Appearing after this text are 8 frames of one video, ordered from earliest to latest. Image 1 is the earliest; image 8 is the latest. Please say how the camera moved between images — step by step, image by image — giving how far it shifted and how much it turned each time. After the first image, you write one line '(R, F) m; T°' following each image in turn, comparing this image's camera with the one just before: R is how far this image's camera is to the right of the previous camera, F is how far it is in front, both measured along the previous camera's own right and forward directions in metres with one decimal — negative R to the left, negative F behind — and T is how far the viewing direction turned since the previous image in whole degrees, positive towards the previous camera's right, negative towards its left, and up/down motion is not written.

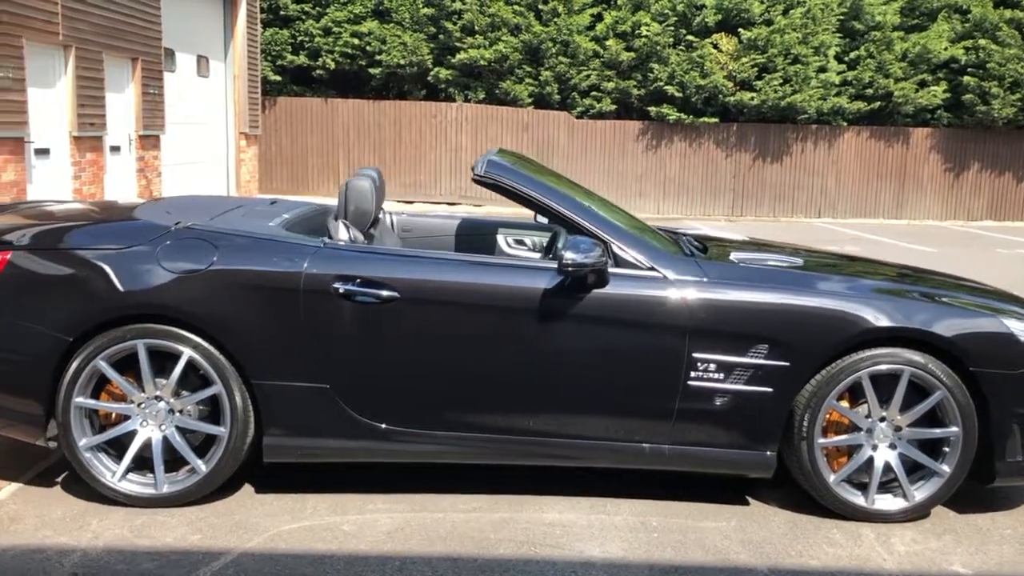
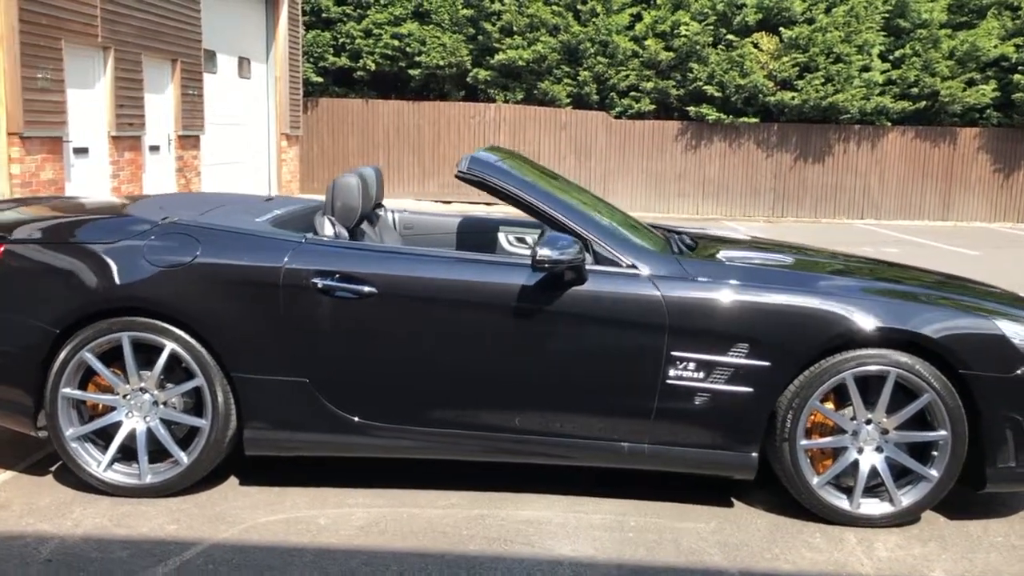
(+0.3, 0.0) m; -3°
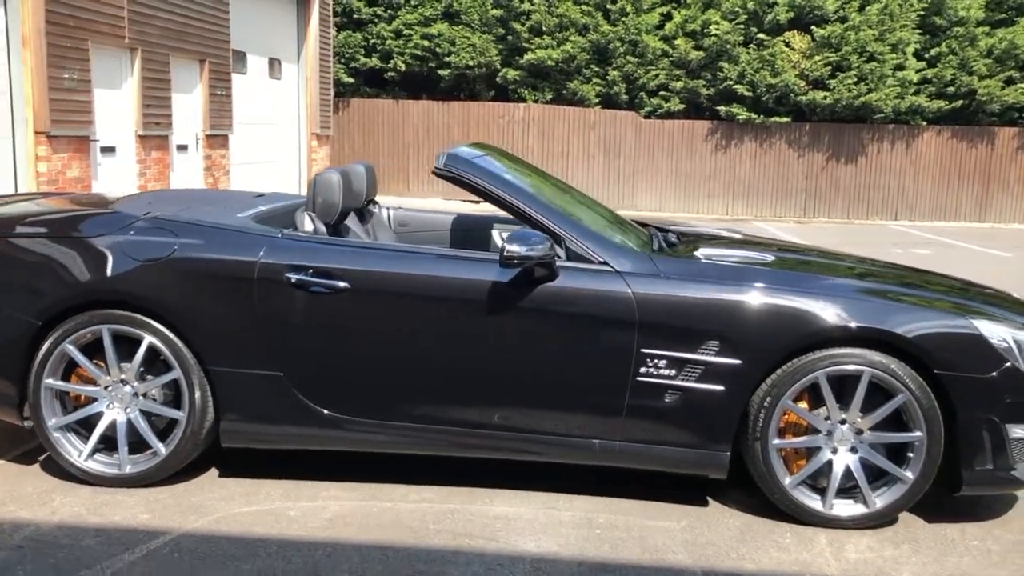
(+0.3, 0.0) m; -2°
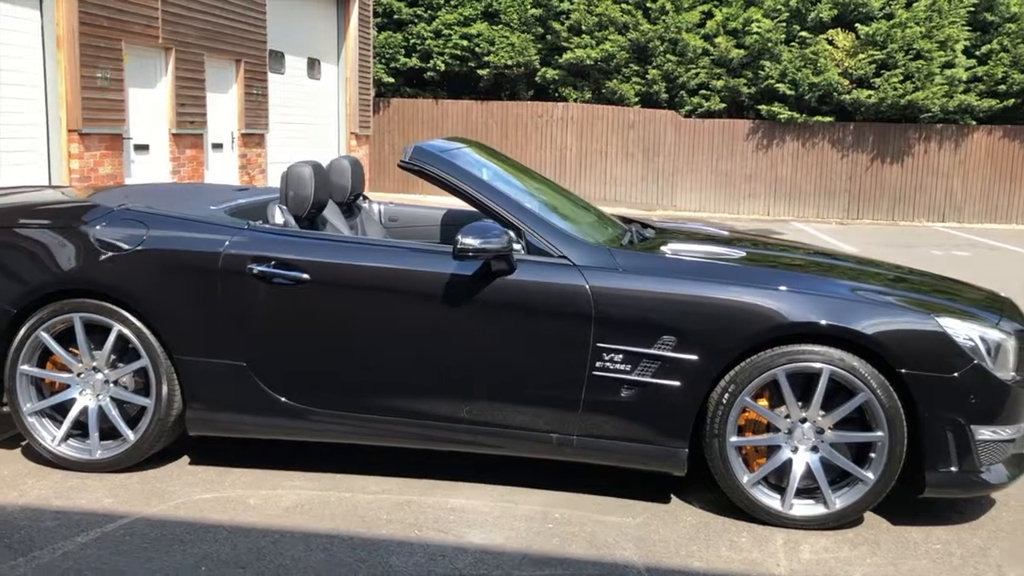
(+0.4, 0.0) m; -3°
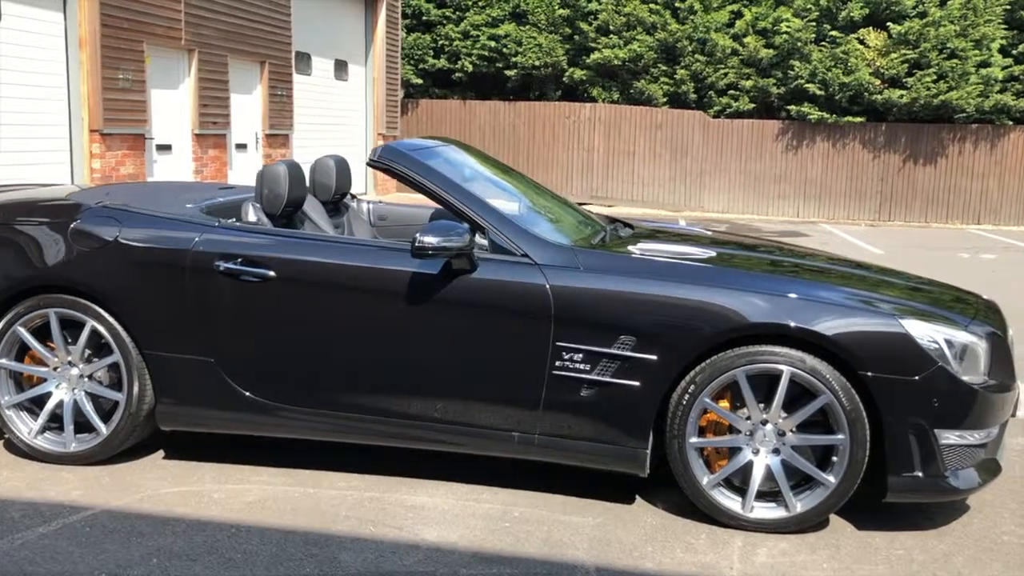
(+0.3, 0.0) m; -2°
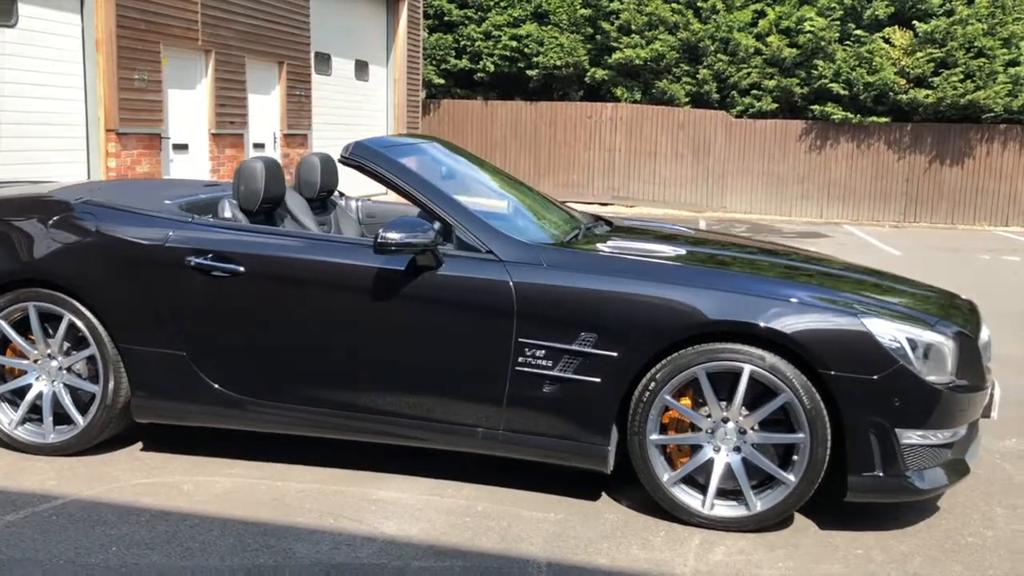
(+0.3, 0.0) m; -2°
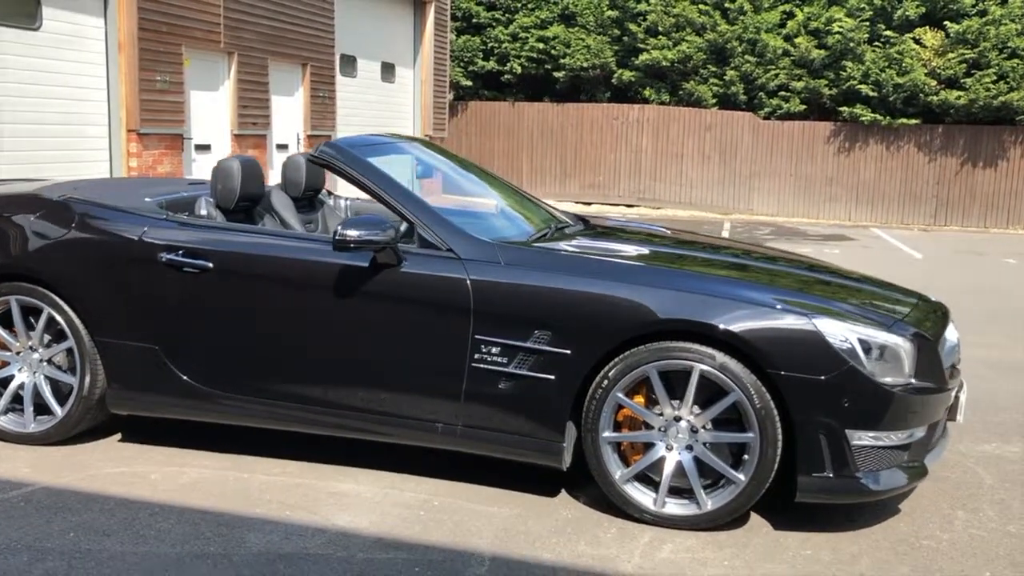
(+0.3, 0.0) m; -2°
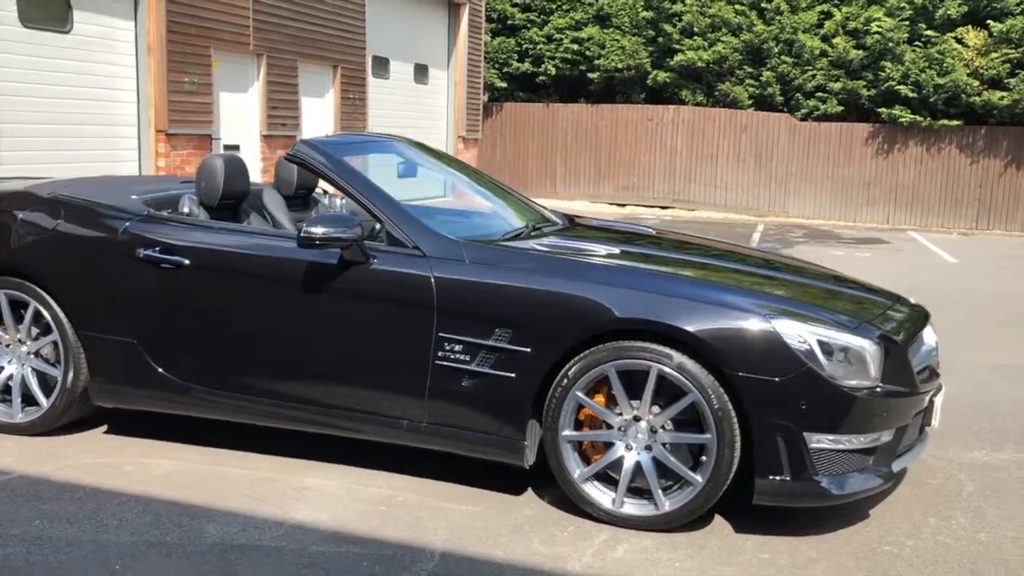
(+0.3, 0.0) m; -3°
